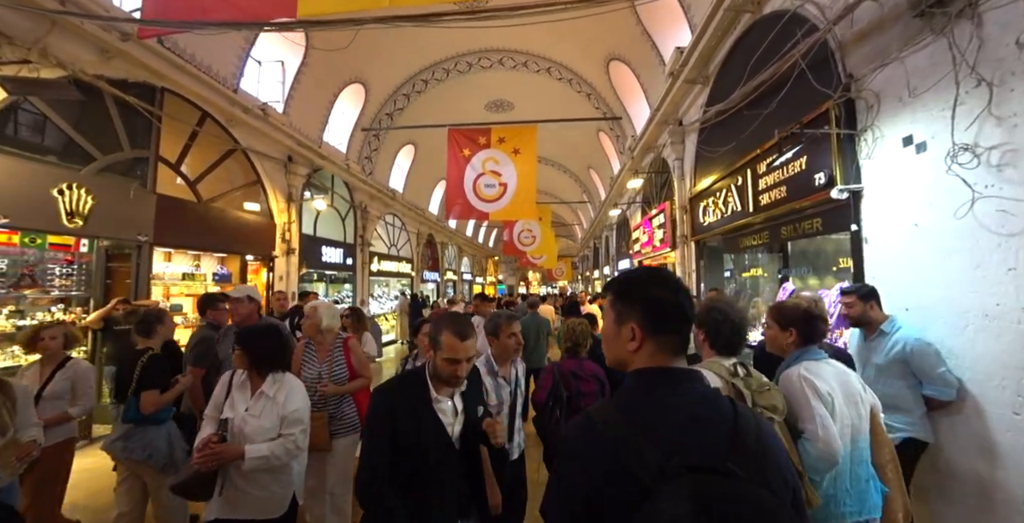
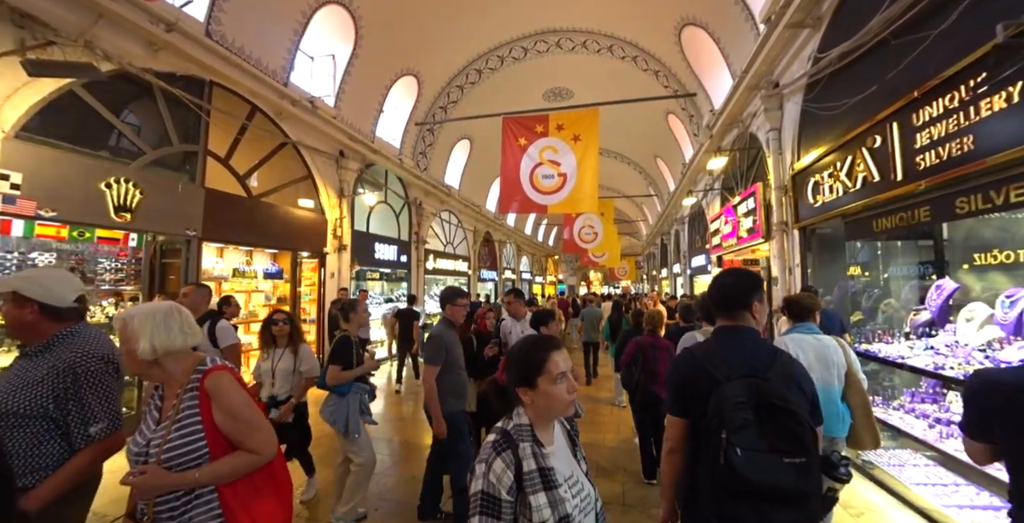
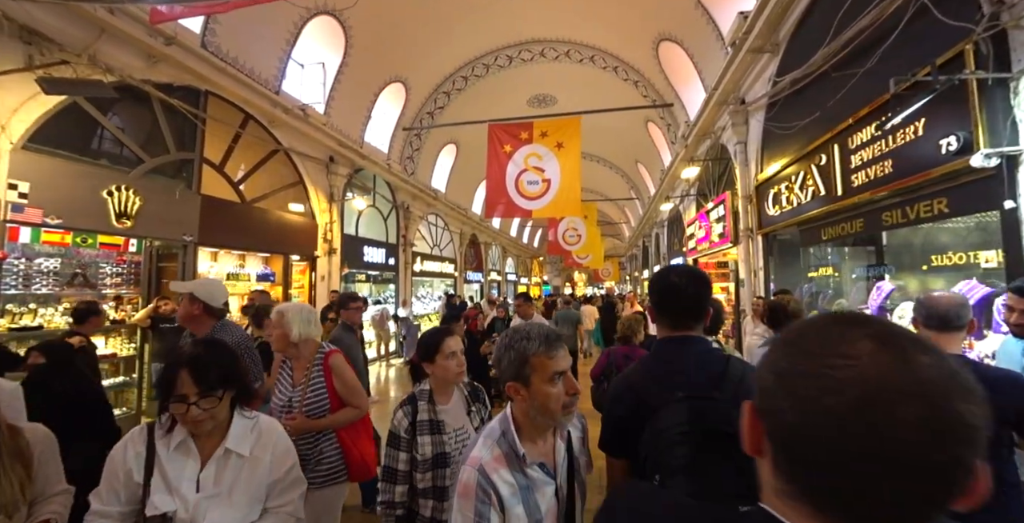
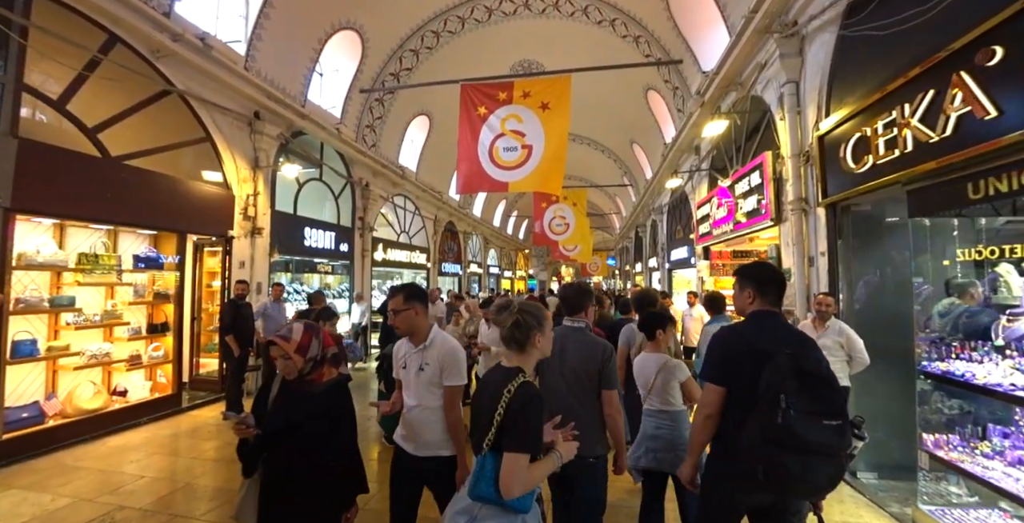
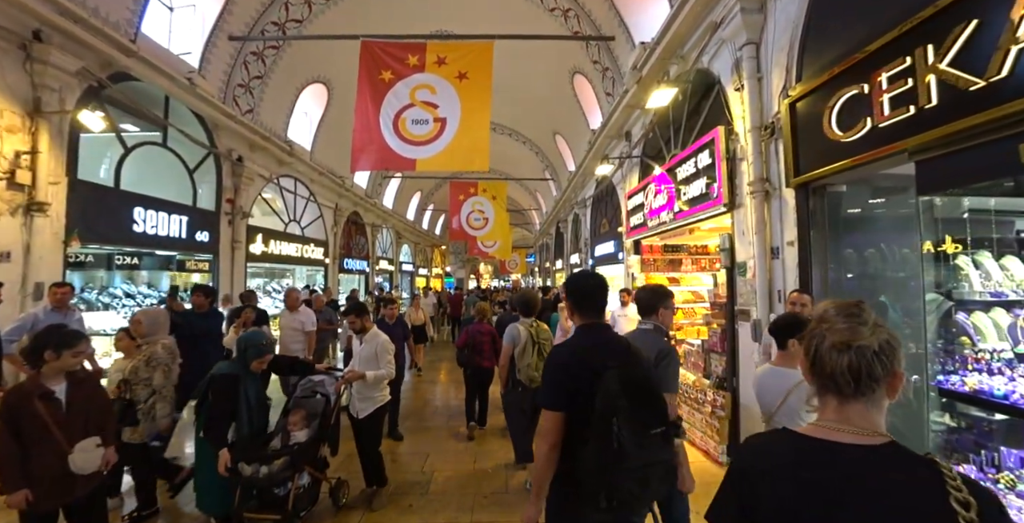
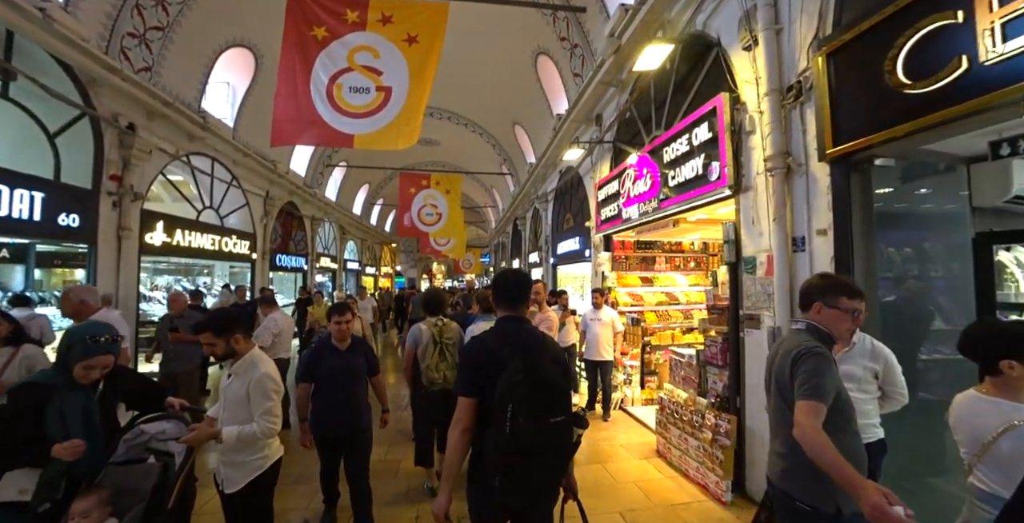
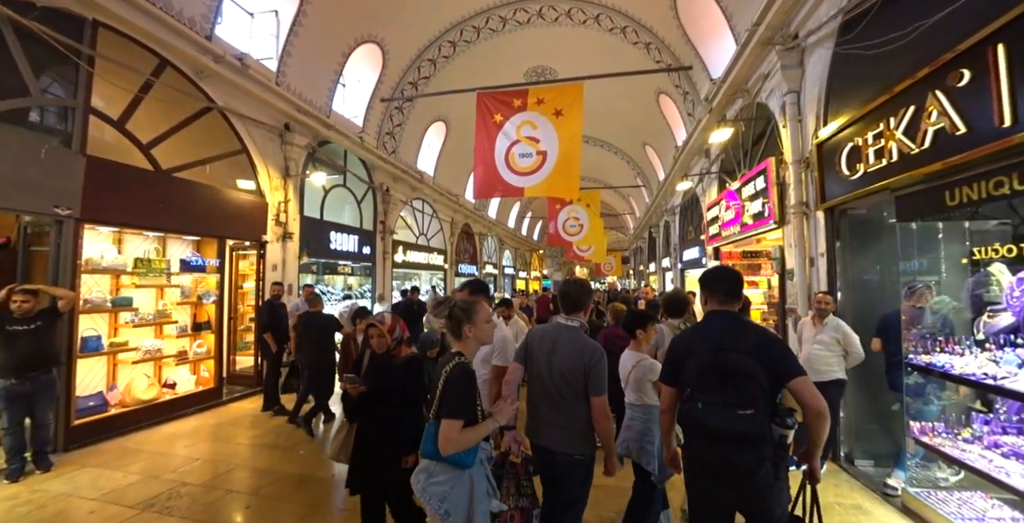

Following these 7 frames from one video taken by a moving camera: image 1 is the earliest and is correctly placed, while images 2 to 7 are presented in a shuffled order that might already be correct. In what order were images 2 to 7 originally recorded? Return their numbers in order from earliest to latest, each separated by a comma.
3, 2, 7, 4, 5, 6
